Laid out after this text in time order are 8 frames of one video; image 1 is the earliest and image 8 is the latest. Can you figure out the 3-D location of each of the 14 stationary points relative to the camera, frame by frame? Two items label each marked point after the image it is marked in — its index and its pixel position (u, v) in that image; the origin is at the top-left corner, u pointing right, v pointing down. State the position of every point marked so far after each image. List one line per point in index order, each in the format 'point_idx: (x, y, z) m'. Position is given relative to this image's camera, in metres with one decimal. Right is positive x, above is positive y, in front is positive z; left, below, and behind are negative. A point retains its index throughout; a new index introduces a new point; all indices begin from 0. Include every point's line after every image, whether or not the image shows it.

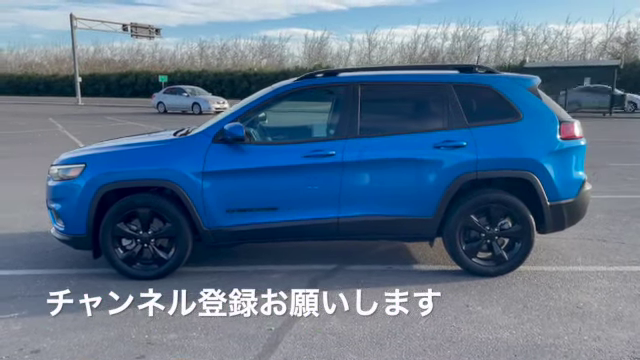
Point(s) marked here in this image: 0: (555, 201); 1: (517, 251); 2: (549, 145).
0: (+2.1, -0.2, +5.0) m
1: (+1.8, -0.7, +5.0) m
2: (+2.1, +0.3, +4.9) m
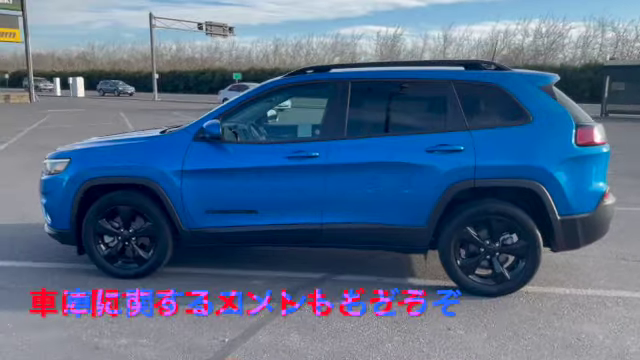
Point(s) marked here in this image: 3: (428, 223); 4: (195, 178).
0: (+2.0, -0.3, +4.4) m
1: (+1.6, -0.7, +4.5) m
2: (+1.9, +0.2, +4.3) m
3: (+0.9, -0.4, +4.5) m
4: (-1.1, 0.0, +4.6) m
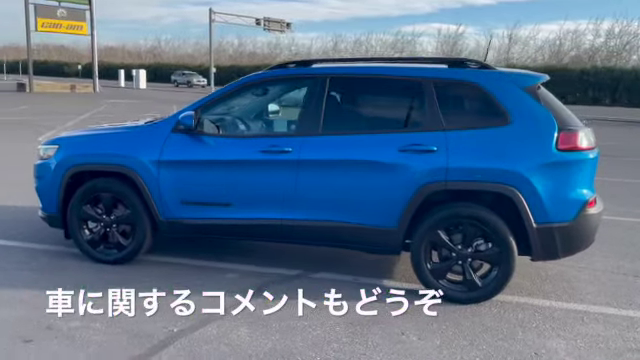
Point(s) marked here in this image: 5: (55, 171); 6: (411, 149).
0: (+1.7, -0.3, +4.2) m
1: (+1.4, -0.8, +4.3) m
2: (+1.7, +0.2, +4.1) m
3: (+0.6, -0.4, +4.4) m
4: (-1.3, +0.1, +4.7) m
5: (-2.4, +0.1, +5.0) m
6: (+0.7, +0.2, +4.2) m
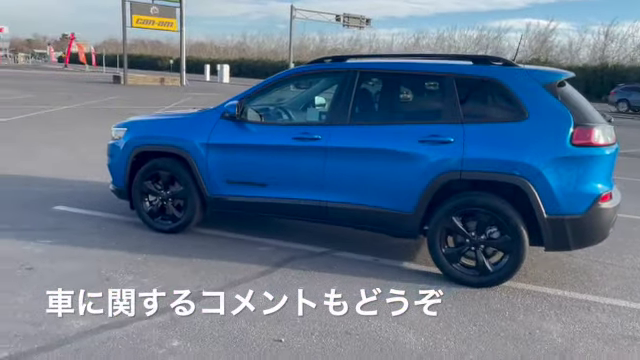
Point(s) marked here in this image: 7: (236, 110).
0: (+1.9, -0.3, +4.4) m
1: (+1.5, -0.7, +4.5) m
2: (+1.8, +0.2, +4.3) m
3: (+0.8, -0.3, +4.7) m
4: (-1.0, +0.3, +5.3) m
5: (-2.1, +0.3, +5.7) m
6: (+0.9, +0.3, +4.6) m
7: (-0.8, +0.7, +5.3) m
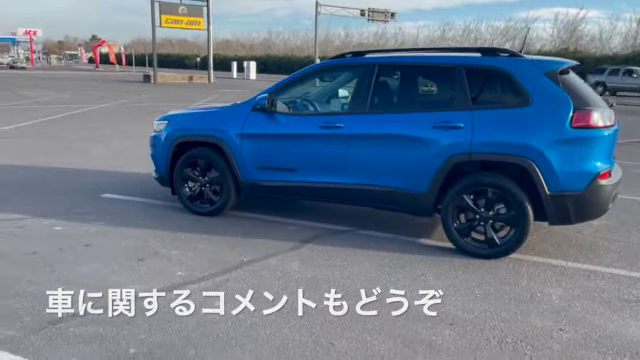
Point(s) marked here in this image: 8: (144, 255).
0: (+2.1, -0.1, +4.8) m
1: (+1.7, -0.5, +4.9) m
2: (+2.0, +0.4, +4.7) m
3: (+1.0, -0.1, +5.2) m
4: (-0.7, +0.4, +5.9) m
5: (-1.8, +0.5, +6.3) m
6: (+1.1, +0.5, +5.0) m
7: (-0.6, +0.8, +5.8) m
8: (-1.6, -0.7, +5.0) m
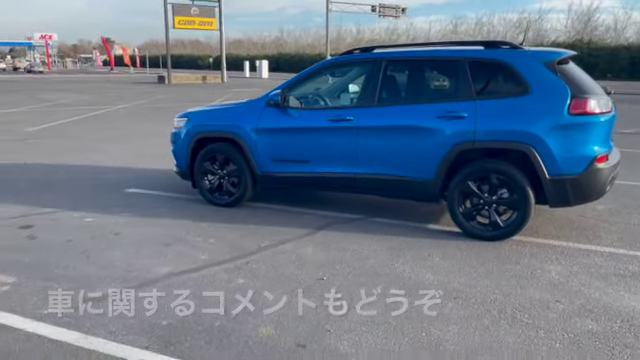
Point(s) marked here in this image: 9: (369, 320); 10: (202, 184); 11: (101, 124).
0: (+2.2, 0.0, +5.0) m
1: (+1.9, -0.4, +5.2) m
2: (+2.1, +0.6, +5.0) m
3: (+1.2, 0.0, +5.5) m
4: (-0.6, +0.5, +6.2) m
5: (-1.7, +0.5, +6.7) m
6: (+1.2, +0.6, +5.3) m
7: (-0.4, +0.9, +6.2) m
8: (-1.5, -0.6, +5.4) m
9: (+0.3, -1.0, +3.7) m
10: (-1.5, -0.1, +6.7) m
11: (-6.5, +1.7, +16.1) m
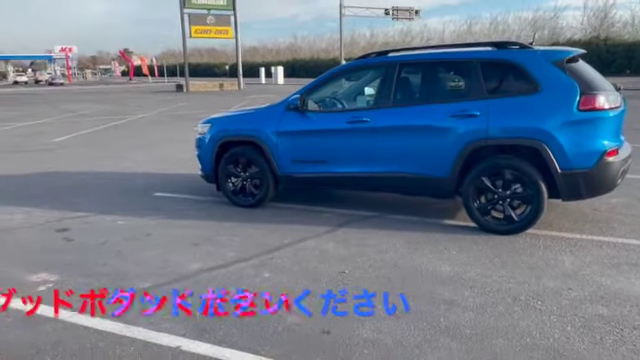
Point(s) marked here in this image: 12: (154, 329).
0: (+2.4, +0.1, +5.2) m
1: (+2.1, -0.3, +5.4) m
2: (+2.3, +0.6, +5.2) m
3: (+1.4, +0.1, +5.7) m
4: (-0.4, +0.5, +6.5) m
5: (-1.4, +0.5, +7.0) m
6: (+1.4, +0.7, +5.5) m
7: (-0.2, +0.9, +6.4) m
8: (-1.3, -0.6, +5.6) m
9: (+0.5, -0.9, +3.9) m
10: (-1.2, -0.1, +7.0) m
11: (-6.0, +1.5, +16.6) m
12: (-1.1, -1.0, +3.7) m
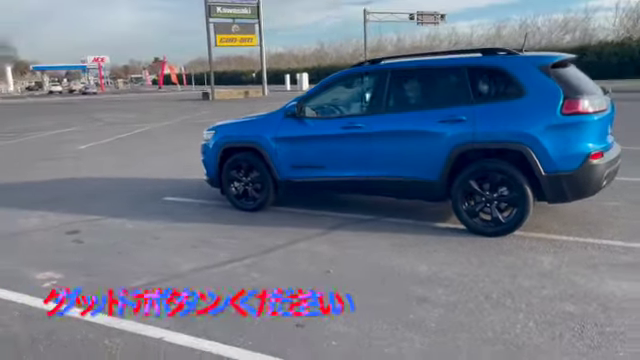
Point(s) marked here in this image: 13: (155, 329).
0: (+2.3, +0.1, +5.3) m
1: (+2.0, -0.4, +5.5) m
2: (+2.2, +0.6, +5.3) m
3: (+1.3, 0.0, +5.8) m
4: (-0.4, +0.5, +6.7) m
5: (-1.5, +0.4, +7.3) m
6: (+1.3, +0.6, +5.7) m
7: (-0.3, +0.9, +6.7) m
8: (-1.3, -0.7, +5.9) m
9: (+0.3, -1.0, +4.1) m
10: (-1.2, -0.2, +7.3) m
11: (-5.5, +1.3, +17.1) m
12: (-1.3, -1.1, +4.0) m
13: (-1.2, -1.1, +3.9) m
